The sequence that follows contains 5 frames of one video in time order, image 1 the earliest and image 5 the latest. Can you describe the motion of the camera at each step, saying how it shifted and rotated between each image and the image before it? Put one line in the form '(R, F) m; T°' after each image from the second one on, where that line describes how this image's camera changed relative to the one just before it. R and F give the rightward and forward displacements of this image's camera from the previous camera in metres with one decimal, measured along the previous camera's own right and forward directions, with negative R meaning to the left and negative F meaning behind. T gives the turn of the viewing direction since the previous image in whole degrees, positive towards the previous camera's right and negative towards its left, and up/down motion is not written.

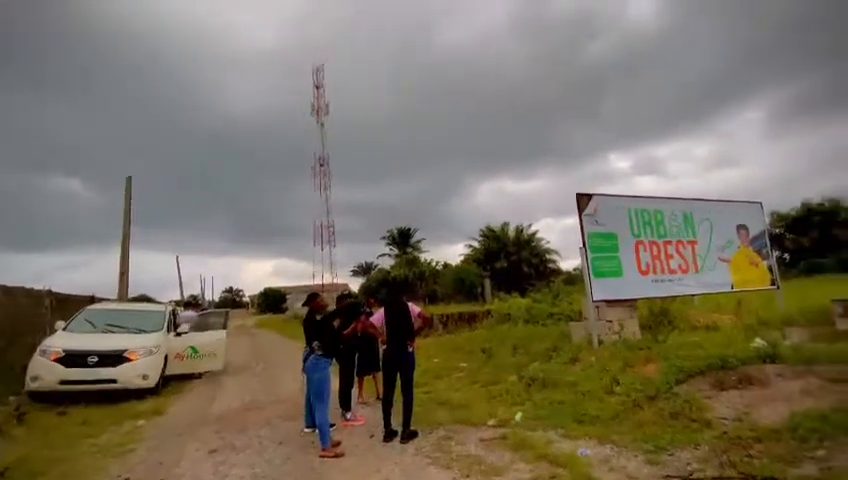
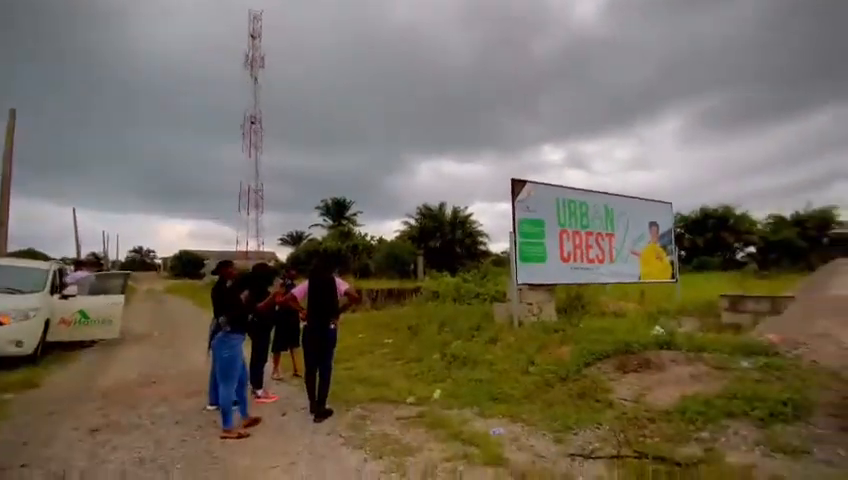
(+0.1, +0.3) m; +9°
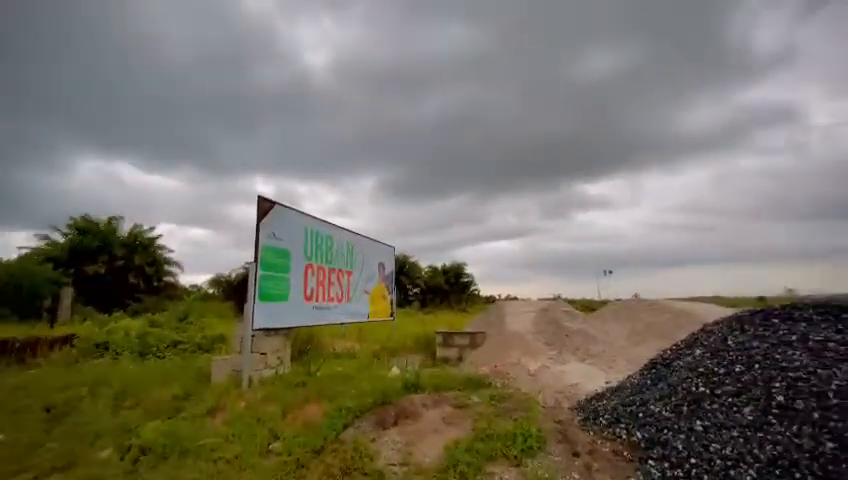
(-0.4, +1.8) m; +42°
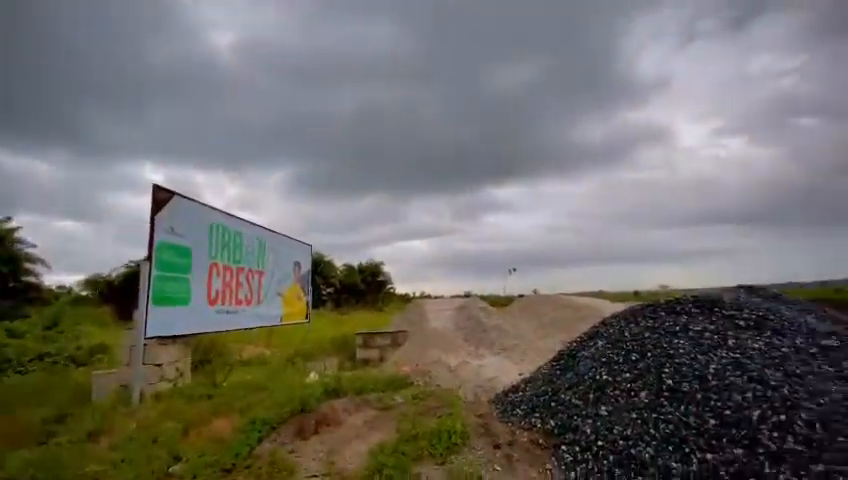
(-0.2, +0.1) m; +12°
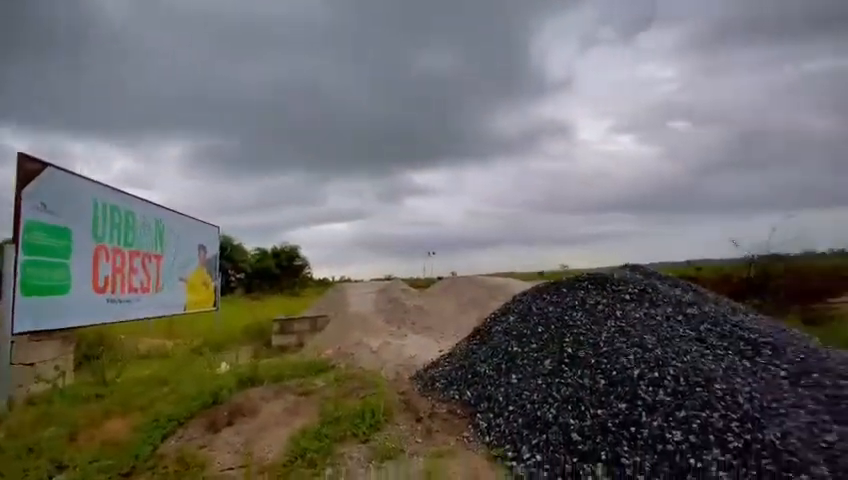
(-0.1, 0.0) m; +12°
